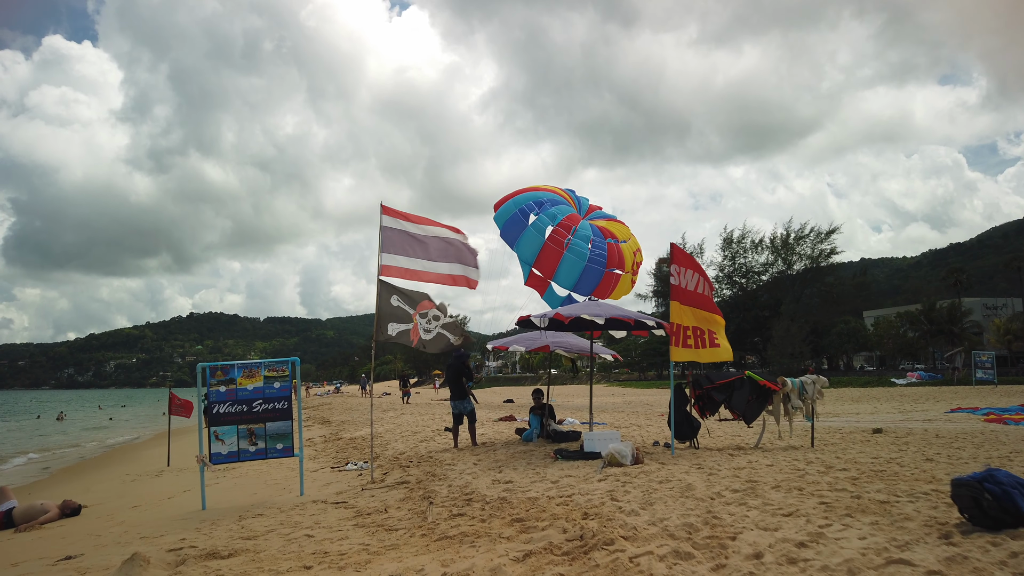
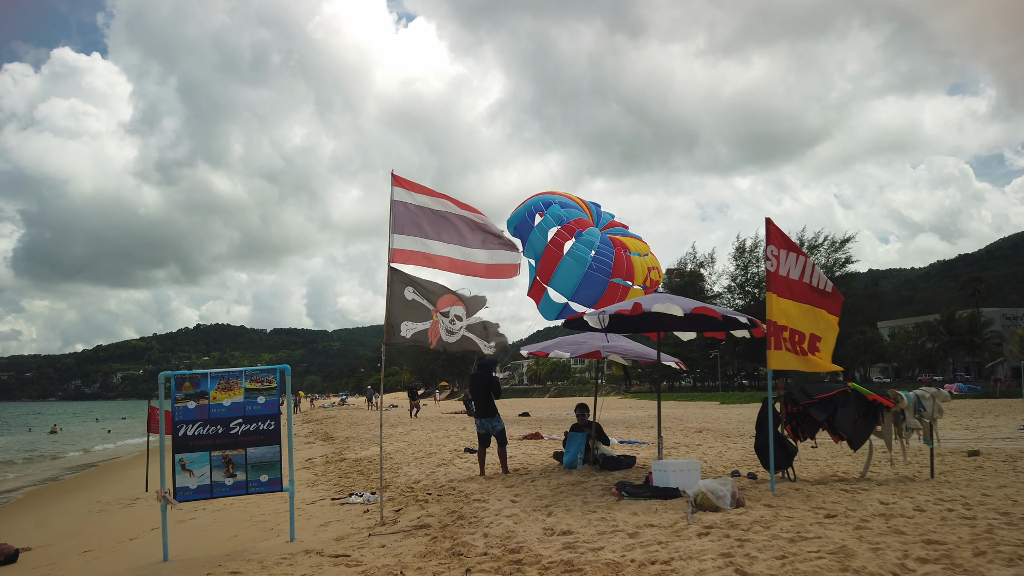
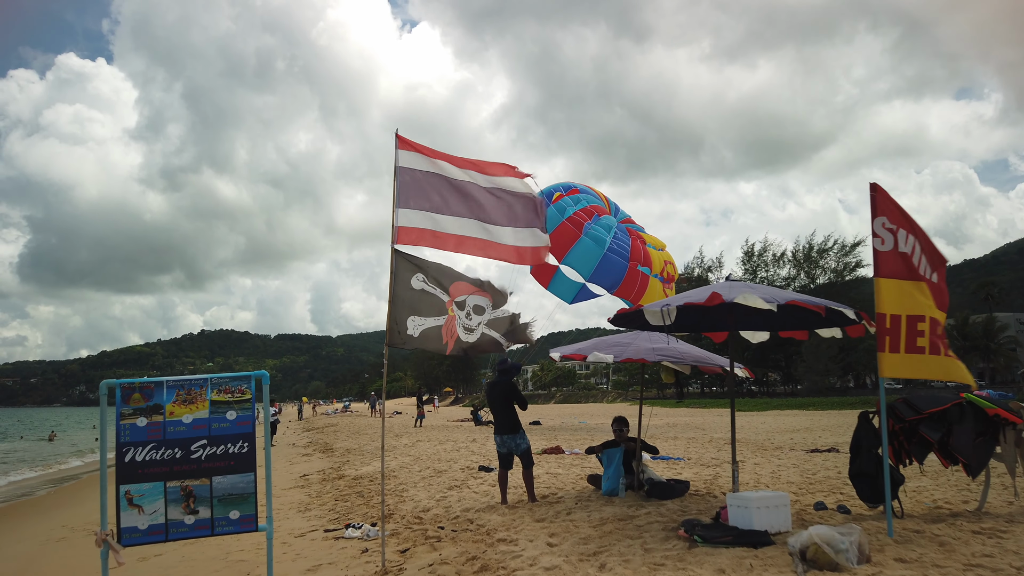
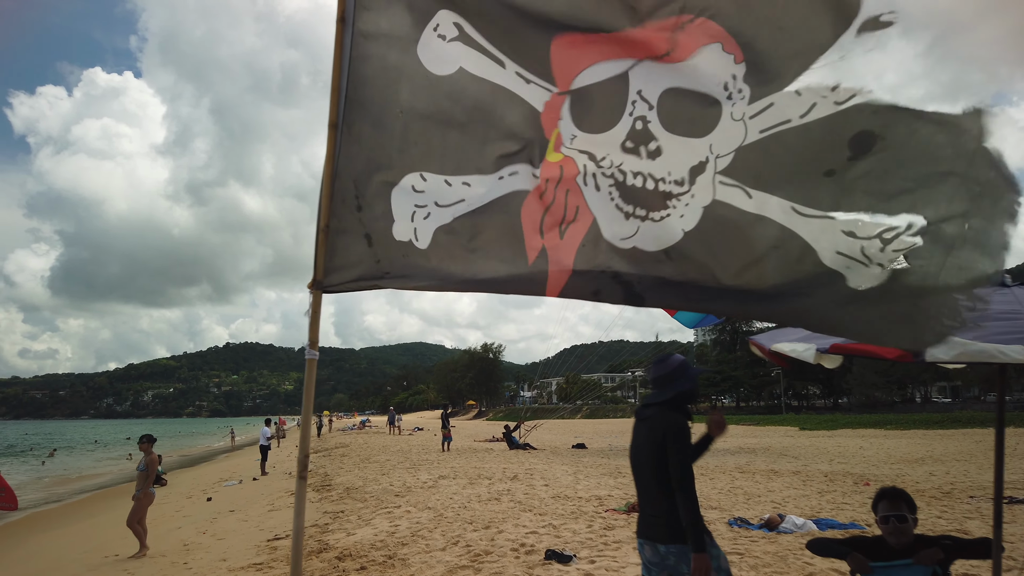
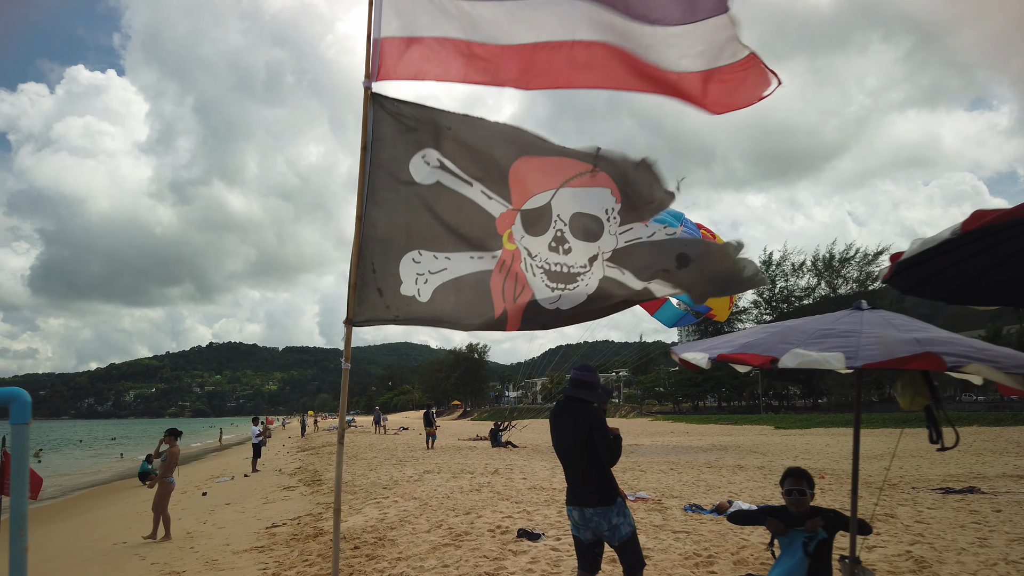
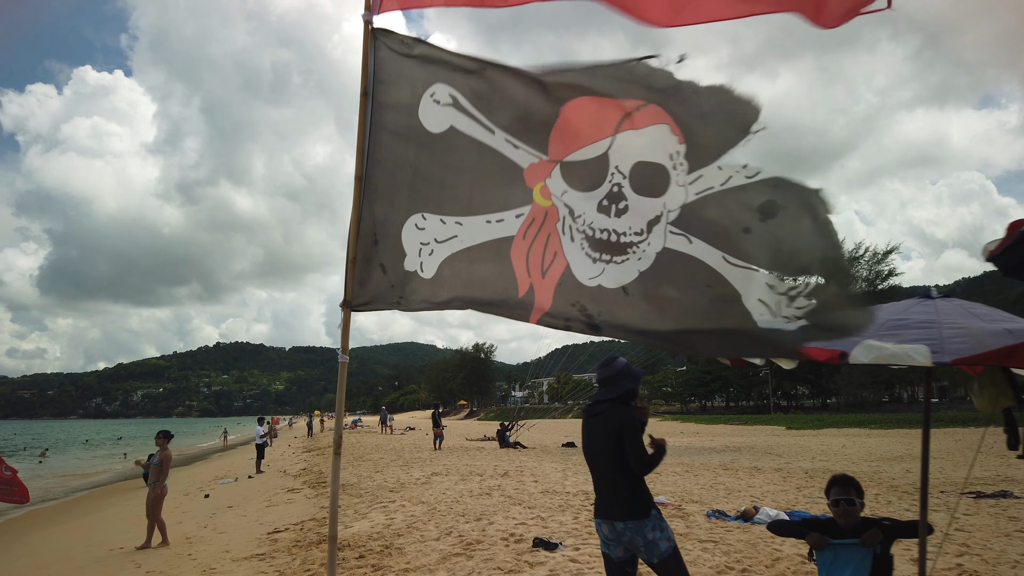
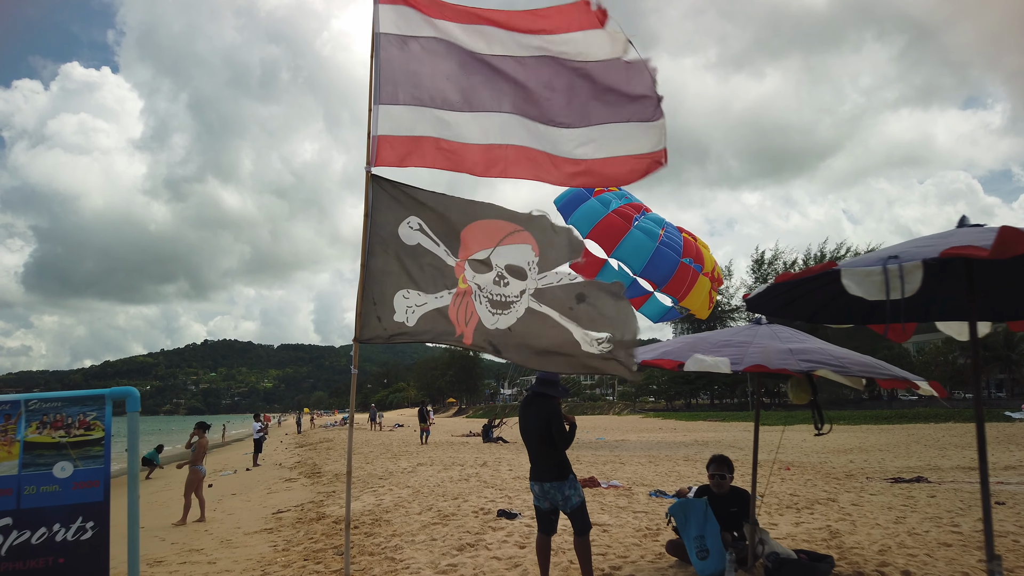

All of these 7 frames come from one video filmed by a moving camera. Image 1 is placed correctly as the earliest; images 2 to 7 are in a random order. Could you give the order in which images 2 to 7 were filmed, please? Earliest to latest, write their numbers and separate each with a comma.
2, 3, 7, 5, 6, 4
